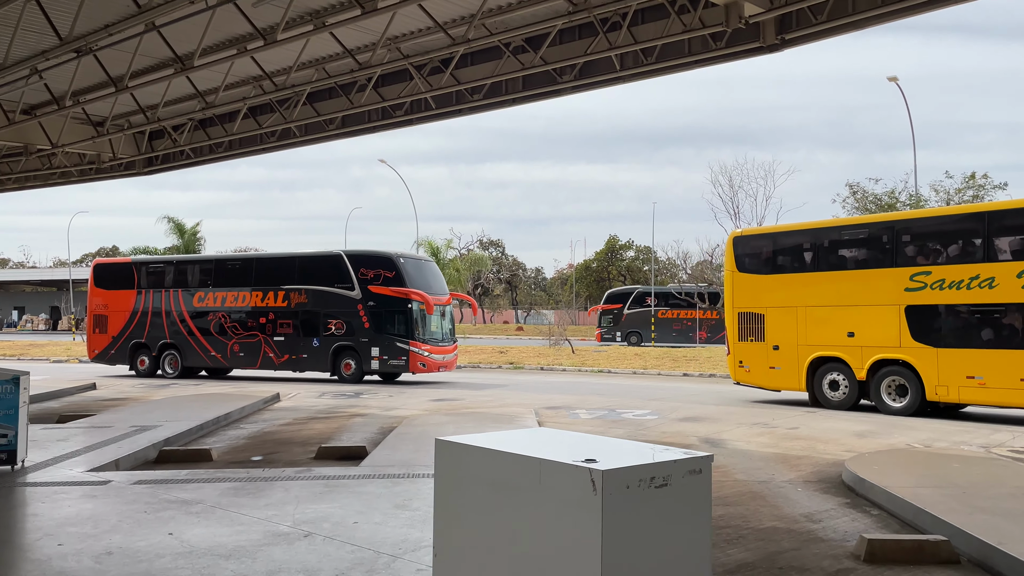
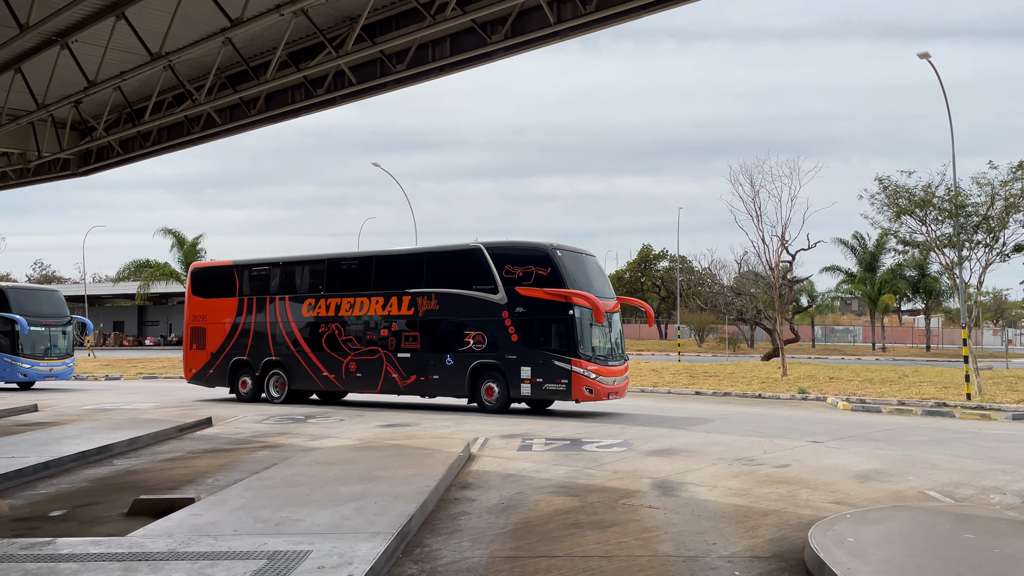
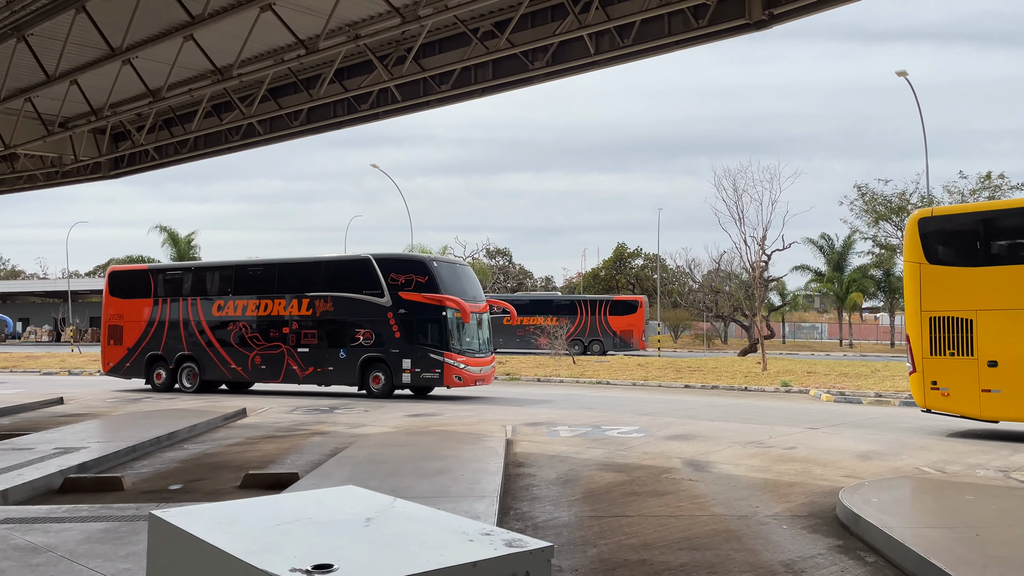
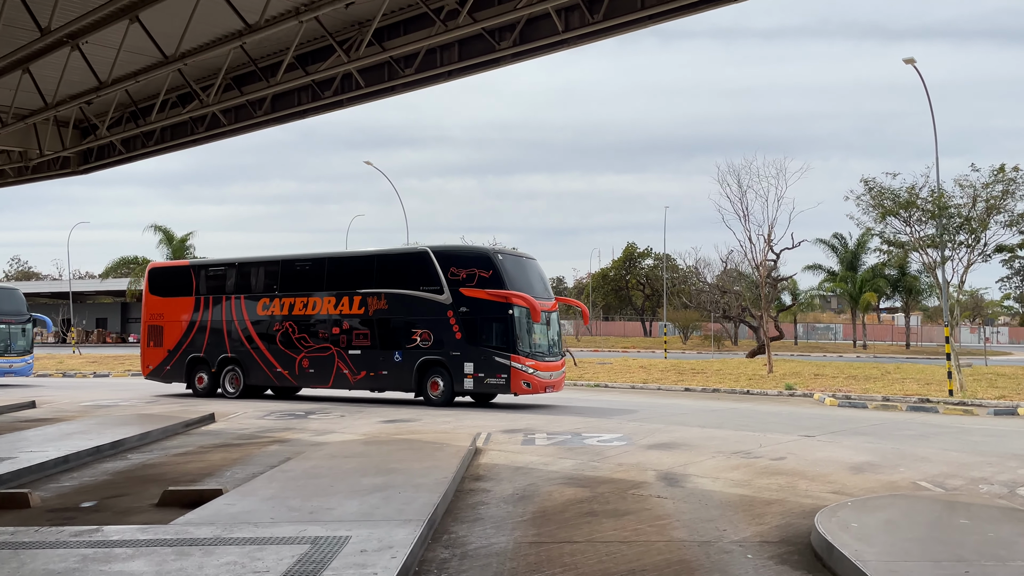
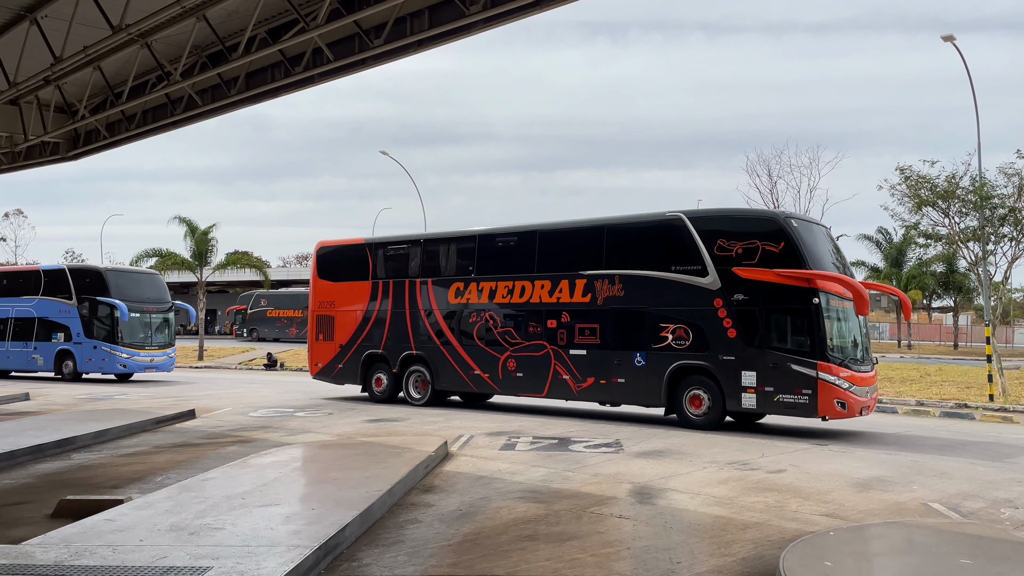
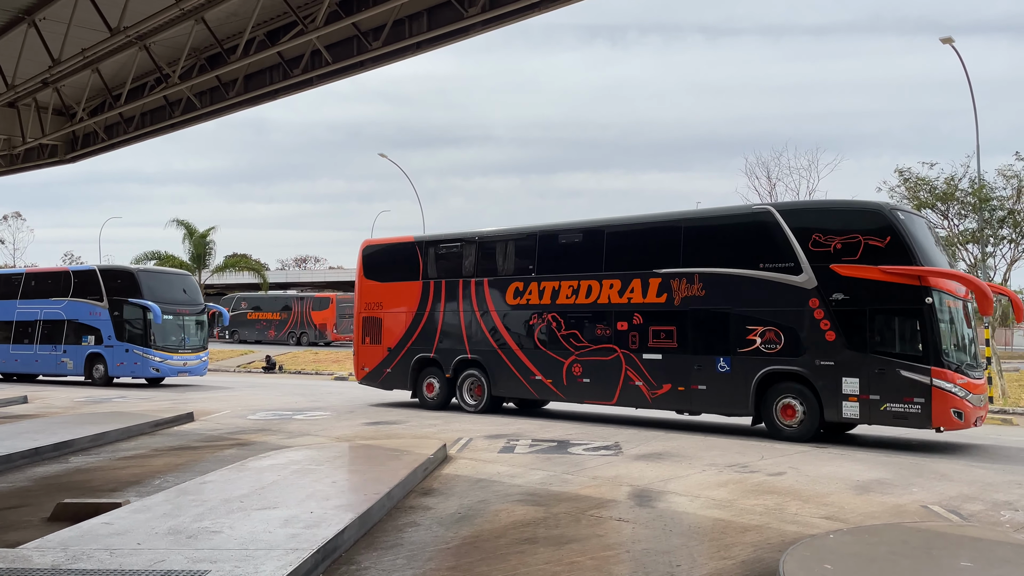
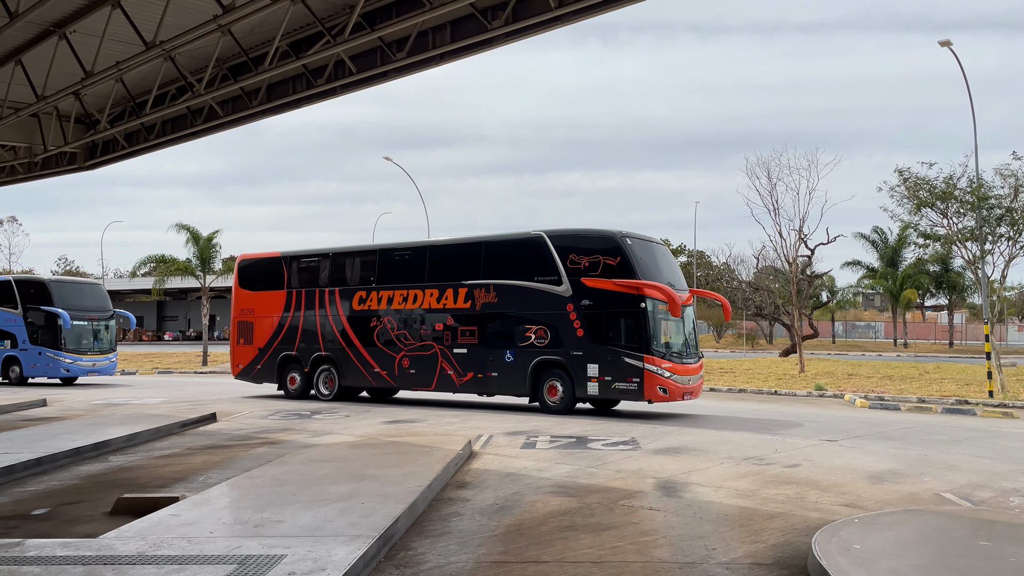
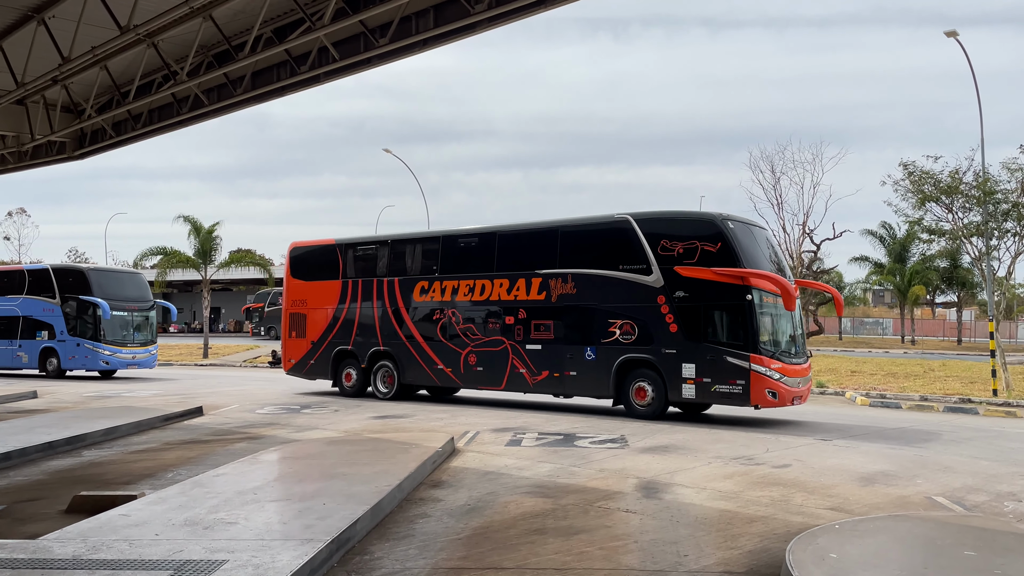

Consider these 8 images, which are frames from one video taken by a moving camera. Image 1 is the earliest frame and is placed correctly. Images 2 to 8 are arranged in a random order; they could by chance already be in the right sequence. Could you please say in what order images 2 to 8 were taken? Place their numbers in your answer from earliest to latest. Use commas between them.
3, 4, 2, 7, 8, 5, 6
